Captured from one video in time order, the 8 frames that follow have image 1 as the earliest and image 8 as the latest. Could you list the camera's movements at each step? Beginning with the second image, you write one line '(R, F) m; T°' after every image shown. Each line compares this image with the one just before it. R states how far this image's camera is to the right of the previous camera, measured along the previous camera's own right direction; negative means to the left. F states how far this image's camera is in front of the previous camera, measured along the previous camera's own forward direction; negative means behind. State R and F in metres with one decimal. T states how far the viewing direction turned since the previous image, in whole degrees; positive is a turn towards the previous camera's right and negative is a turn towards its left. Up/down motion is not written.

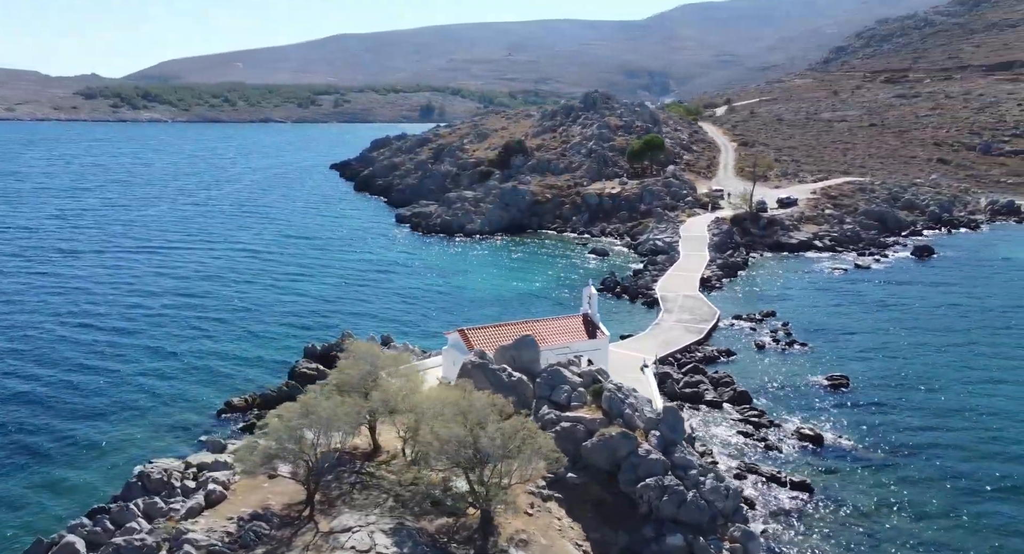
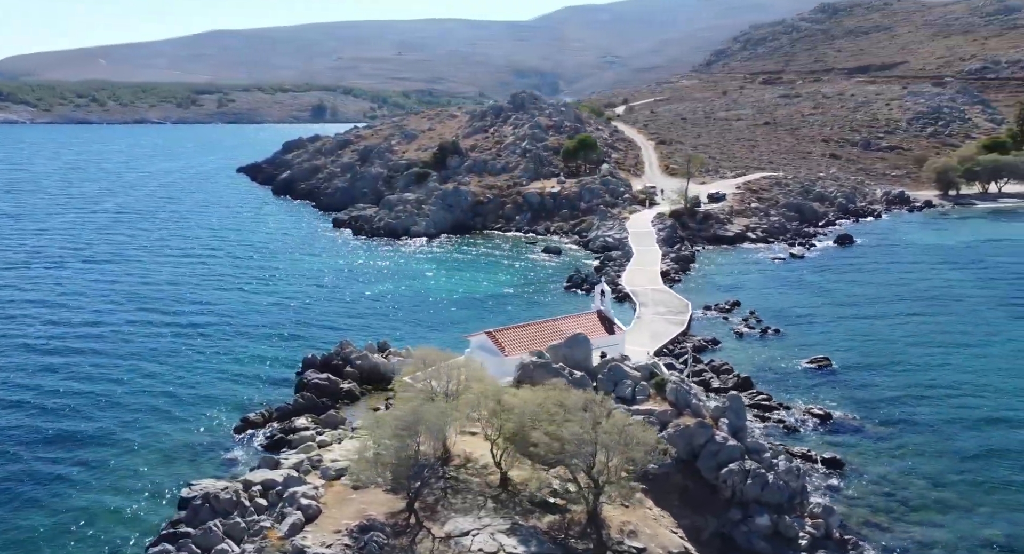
(-7.1, -0.5) m; +10°
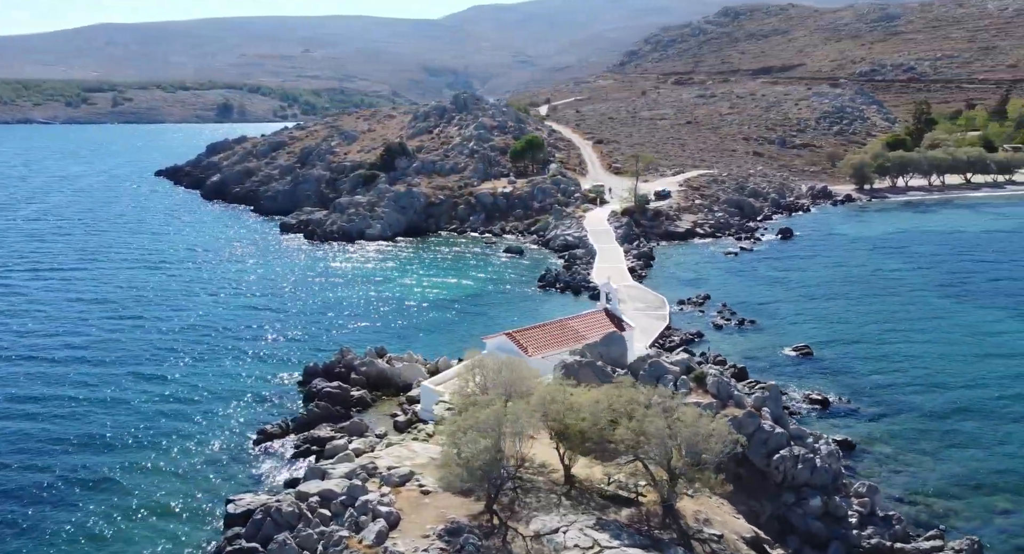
(-5.8, -0.2) m; +8°
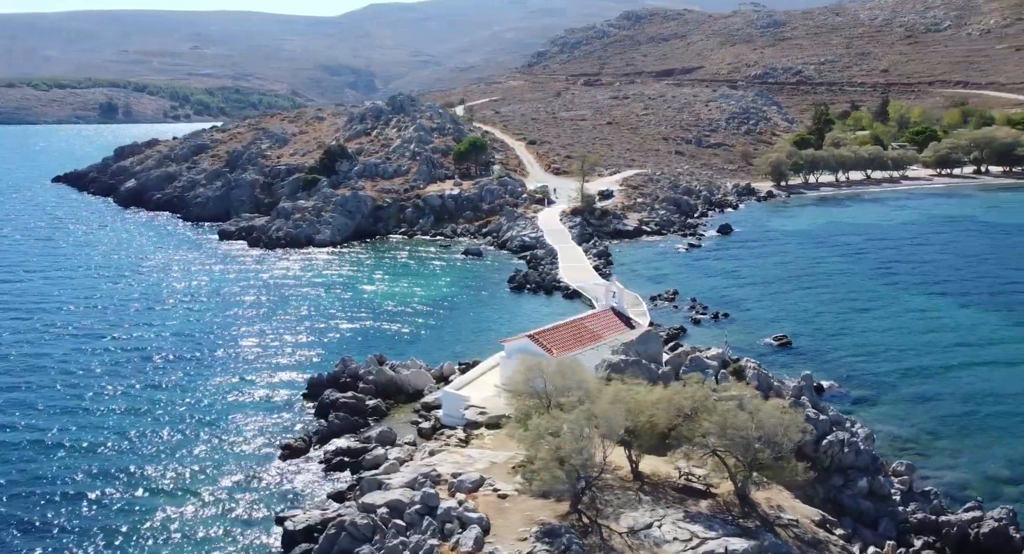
(-6.5, +0.3) m; +9°
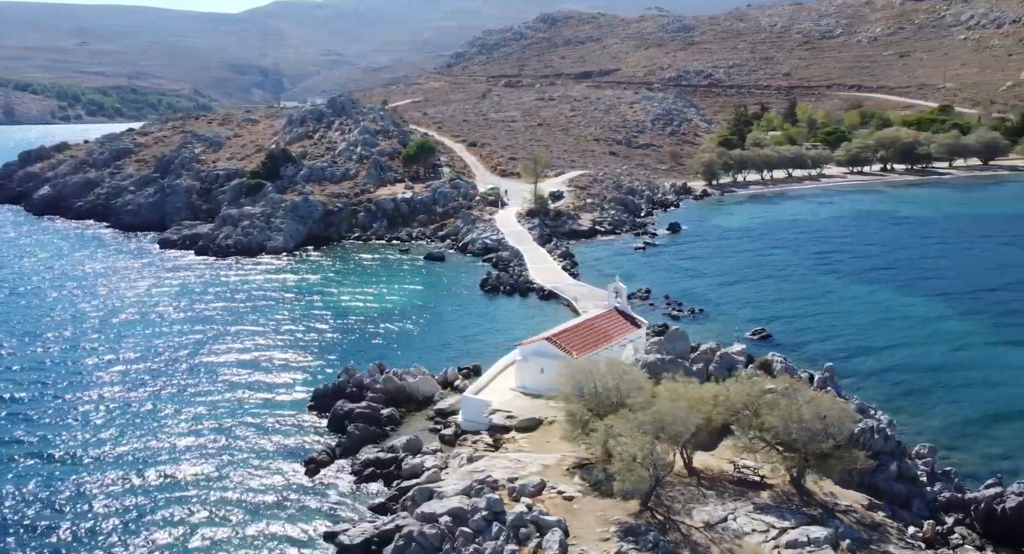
(-5.7, +0.5) m; +8°
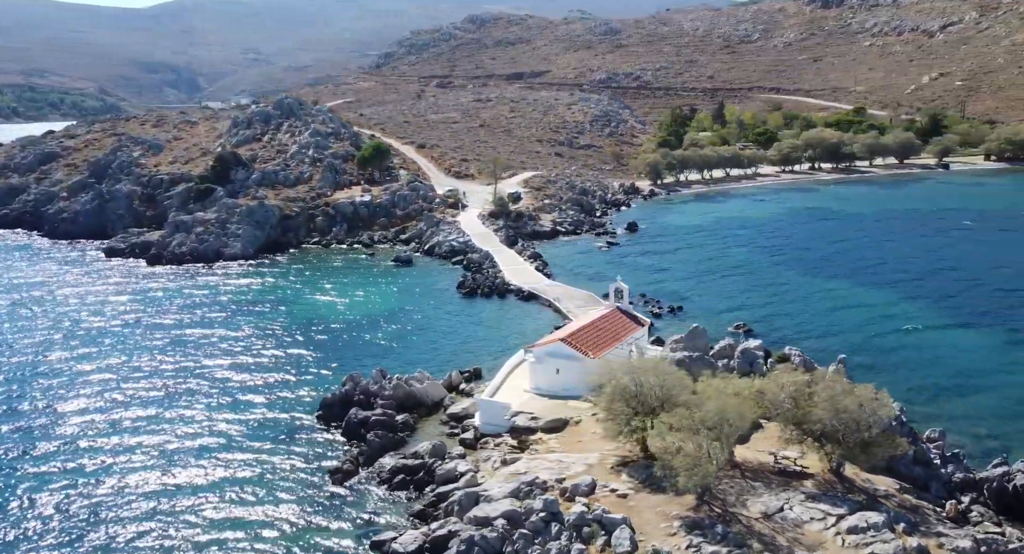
(-4.8, +0.3) m; +7°
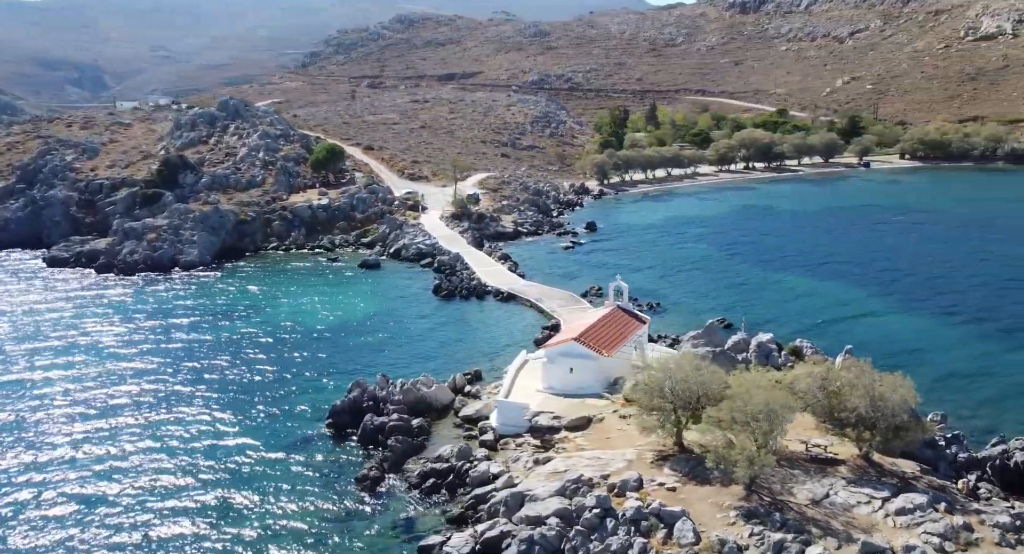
(-4.7, +0.3) m; +6°
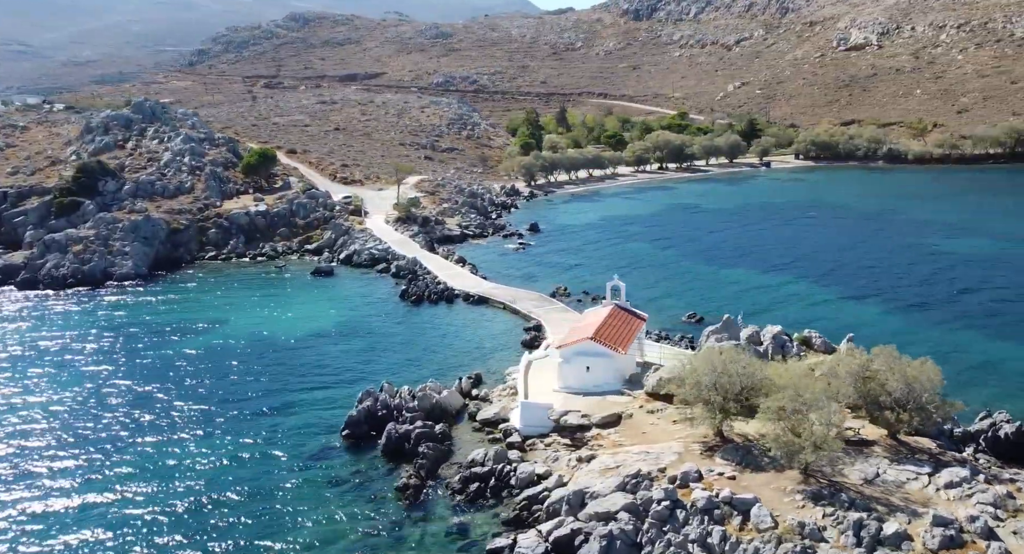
(-6.3, +0.8) m; +9°
